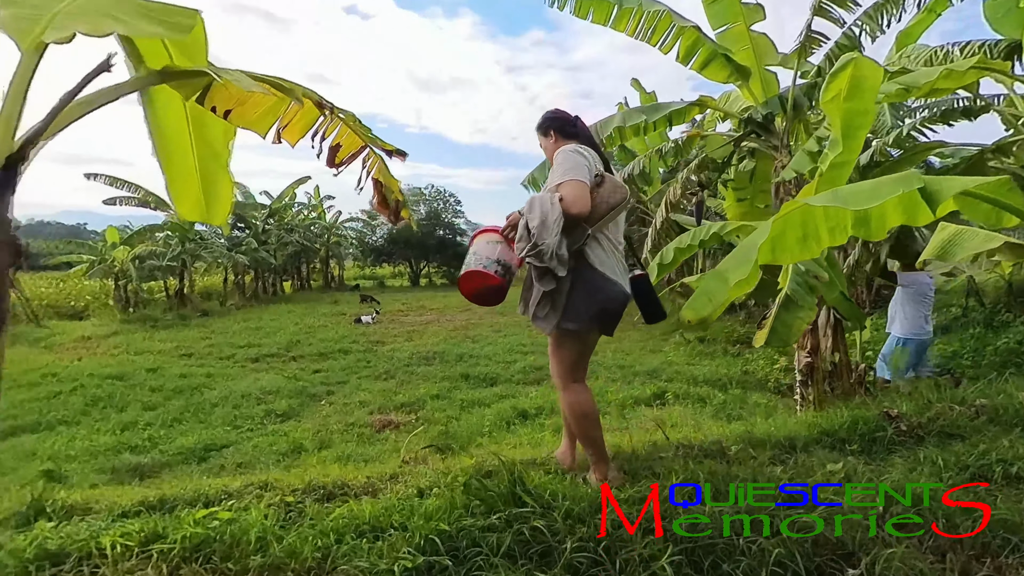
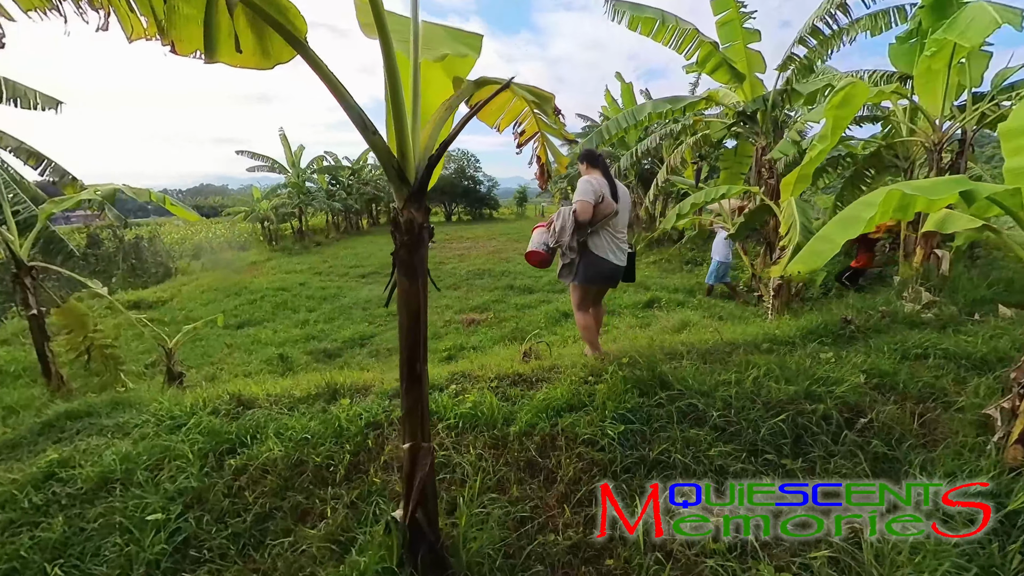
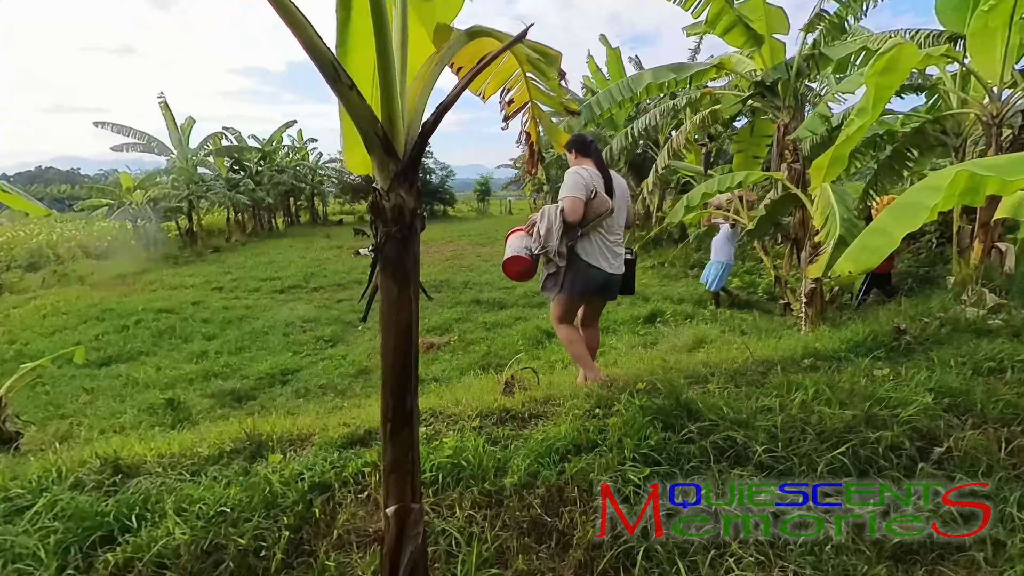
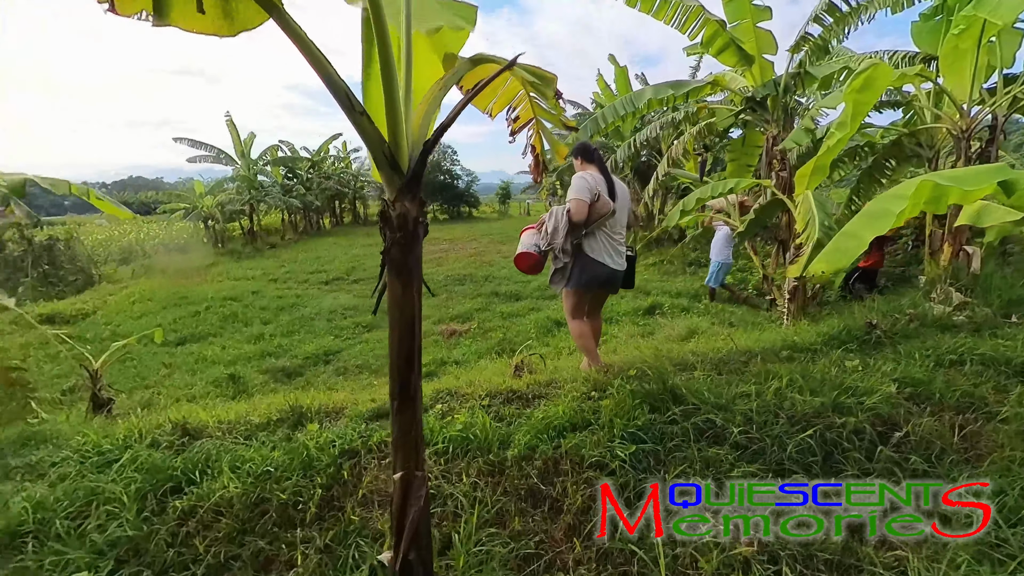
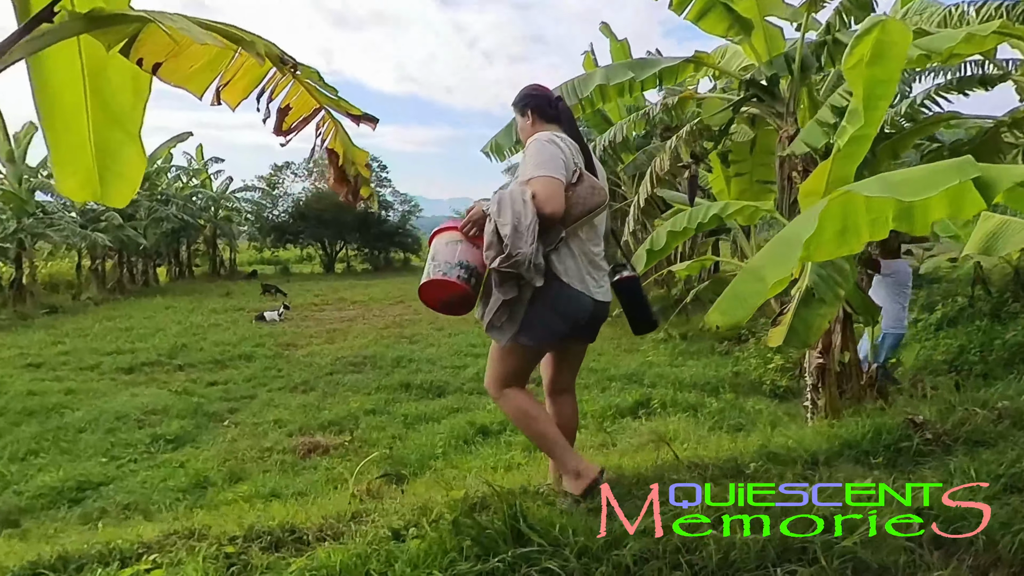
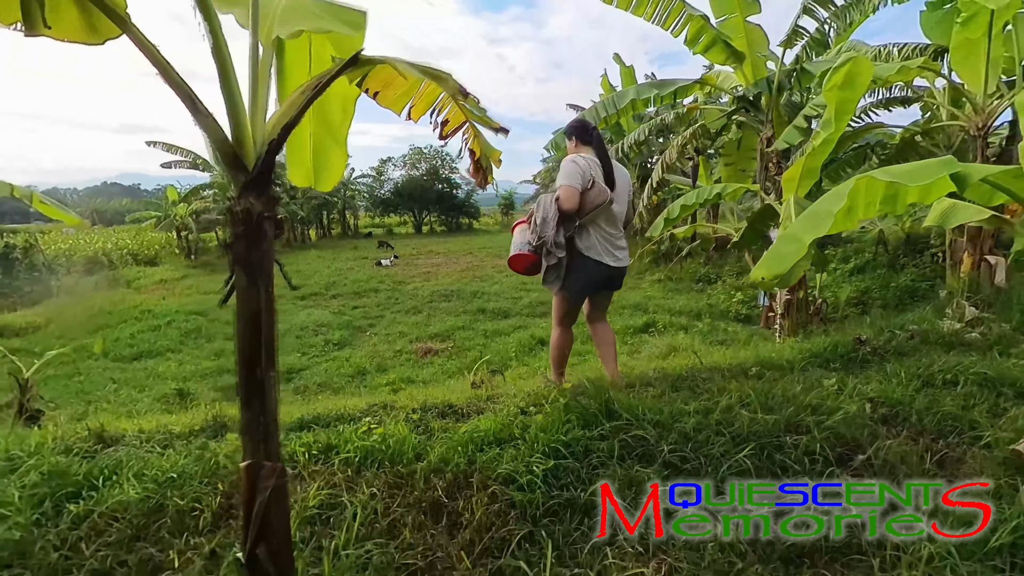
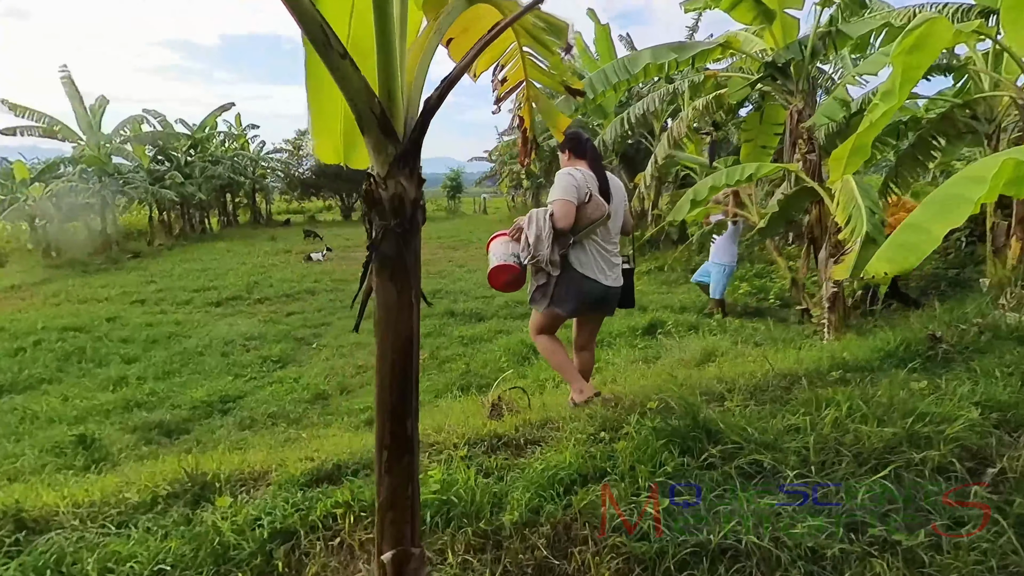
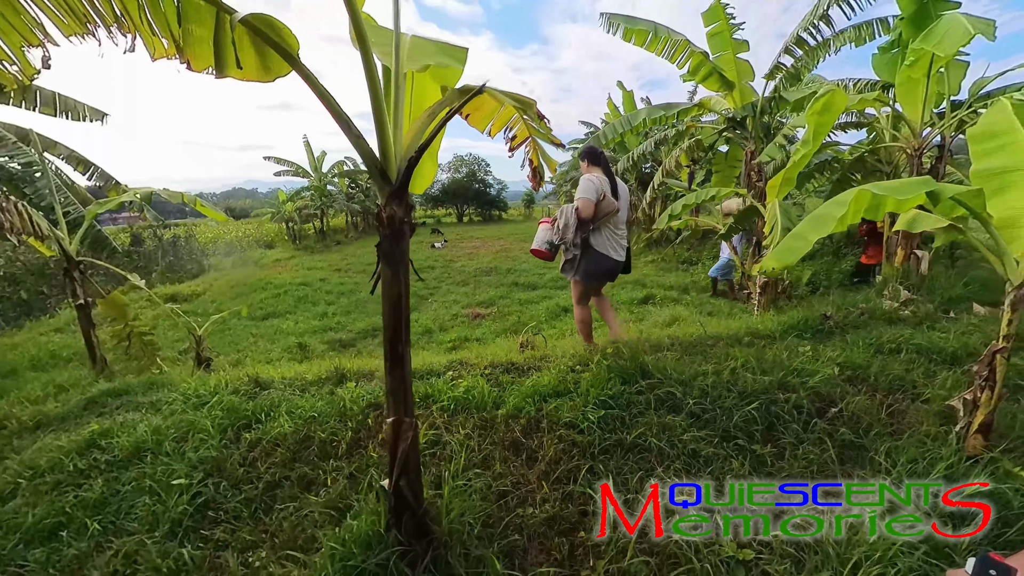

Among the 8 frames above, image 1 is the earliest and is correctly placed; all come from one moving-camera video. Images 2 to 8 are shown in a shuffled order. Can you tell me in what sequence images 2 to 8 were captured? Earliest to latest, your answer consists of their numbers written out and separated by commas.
5, 6, 8, 2, 4, 3, 7
